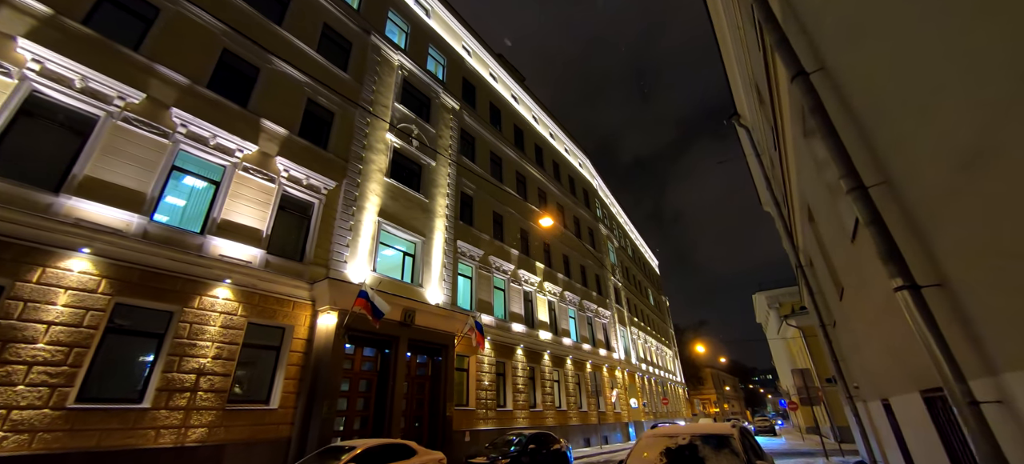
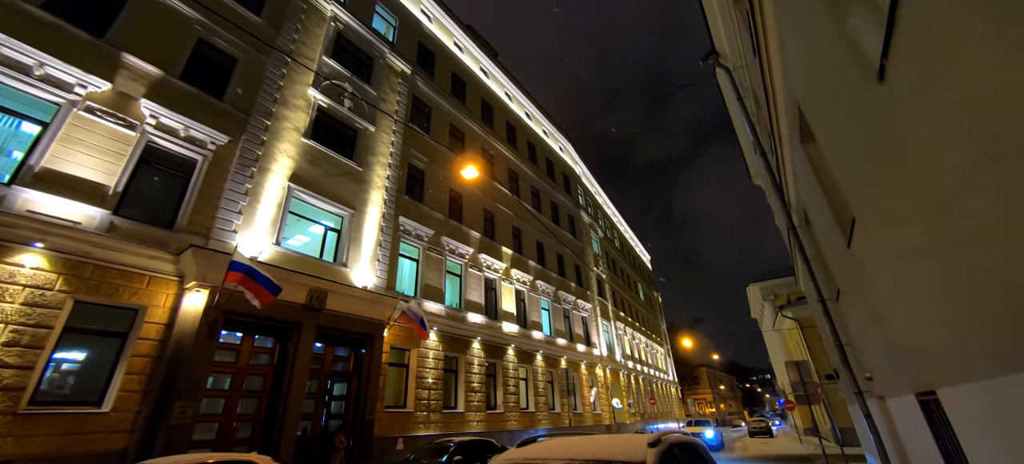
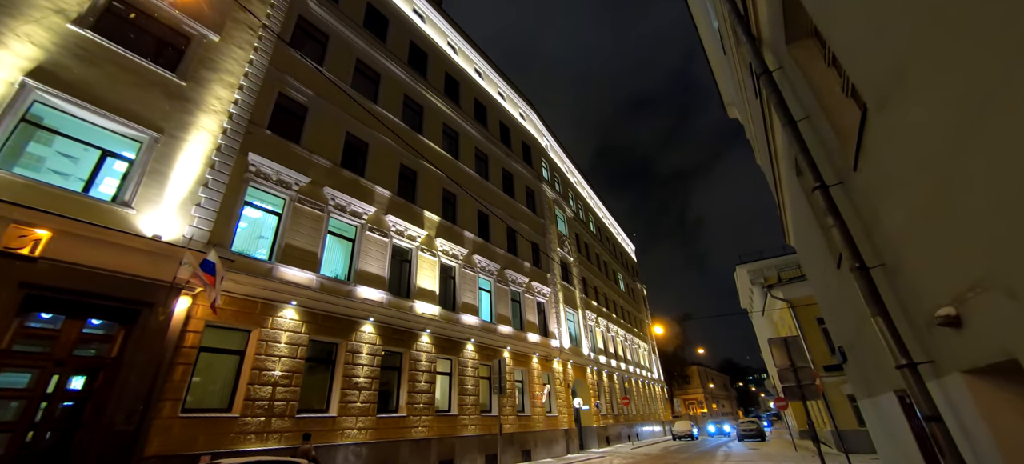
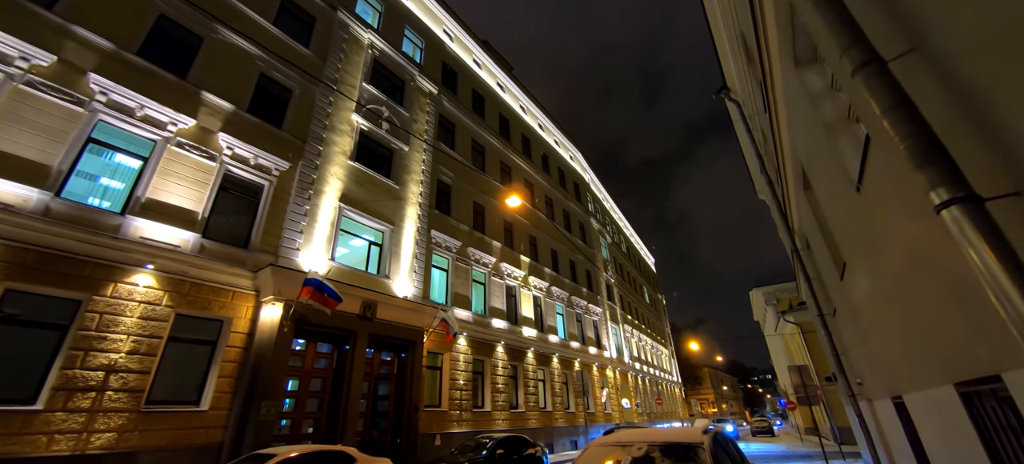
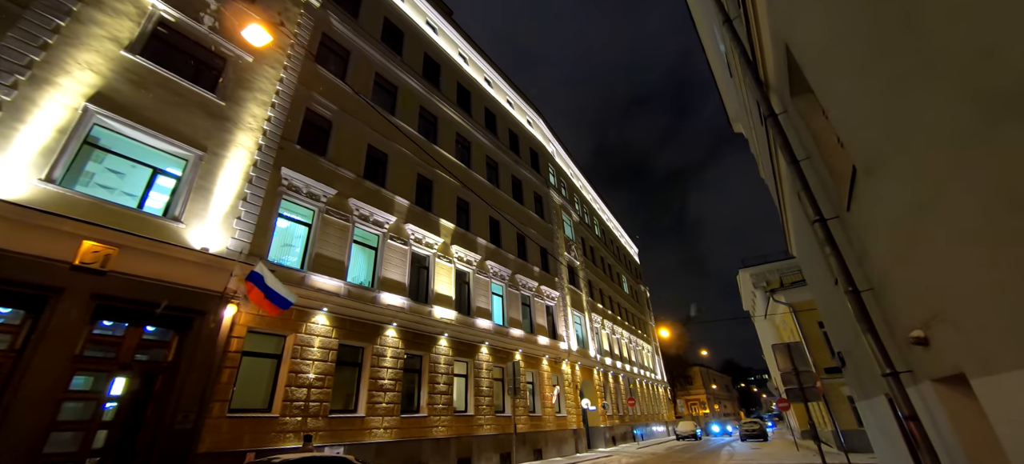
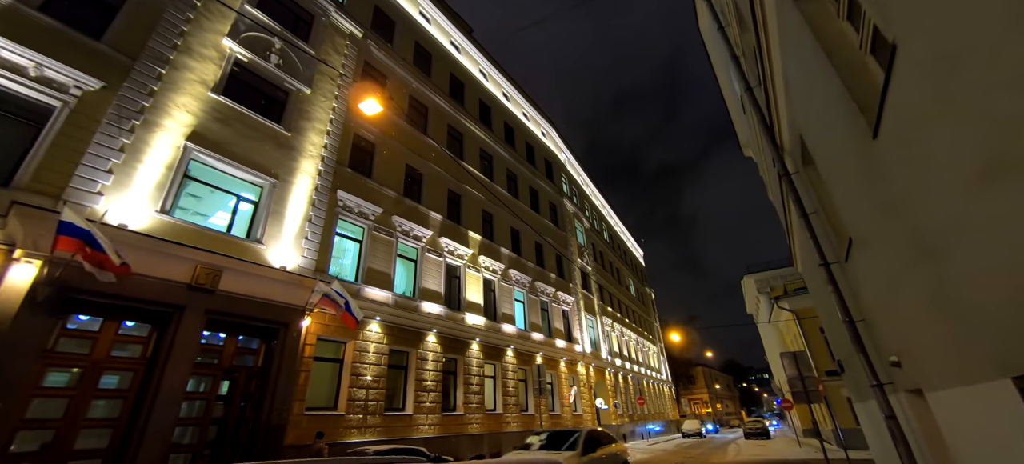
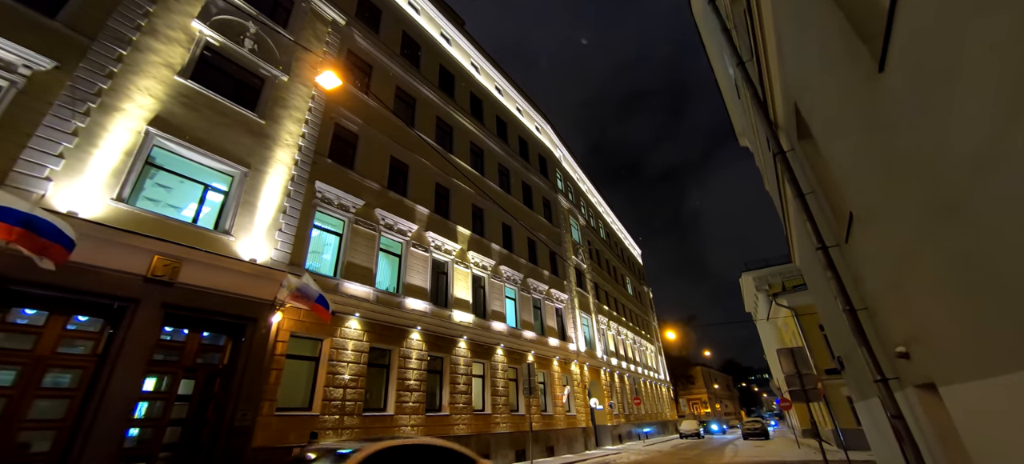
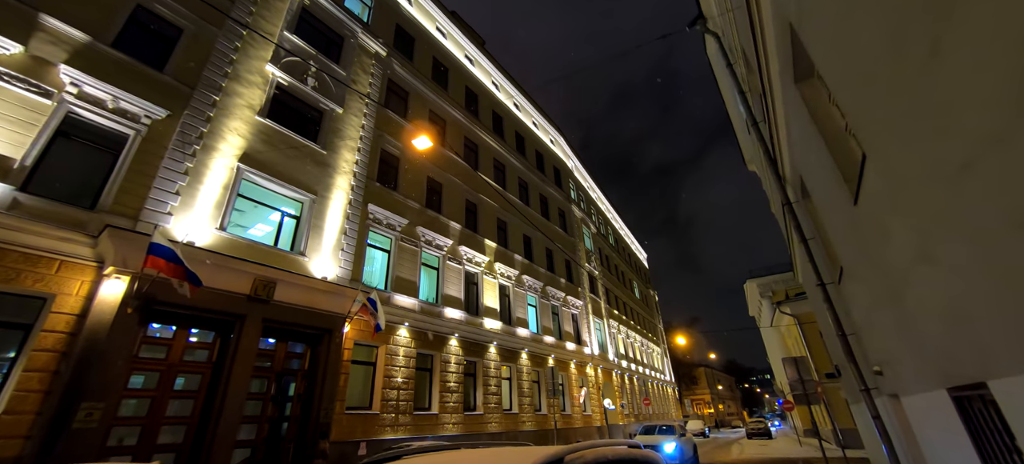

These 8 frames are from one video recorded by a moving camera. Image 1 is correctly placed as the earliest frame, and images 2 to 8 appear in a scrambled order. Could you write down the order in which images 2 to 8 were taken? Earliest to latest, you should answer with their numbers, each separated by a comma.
4, 2, 8, 6, 7, 5, 3
